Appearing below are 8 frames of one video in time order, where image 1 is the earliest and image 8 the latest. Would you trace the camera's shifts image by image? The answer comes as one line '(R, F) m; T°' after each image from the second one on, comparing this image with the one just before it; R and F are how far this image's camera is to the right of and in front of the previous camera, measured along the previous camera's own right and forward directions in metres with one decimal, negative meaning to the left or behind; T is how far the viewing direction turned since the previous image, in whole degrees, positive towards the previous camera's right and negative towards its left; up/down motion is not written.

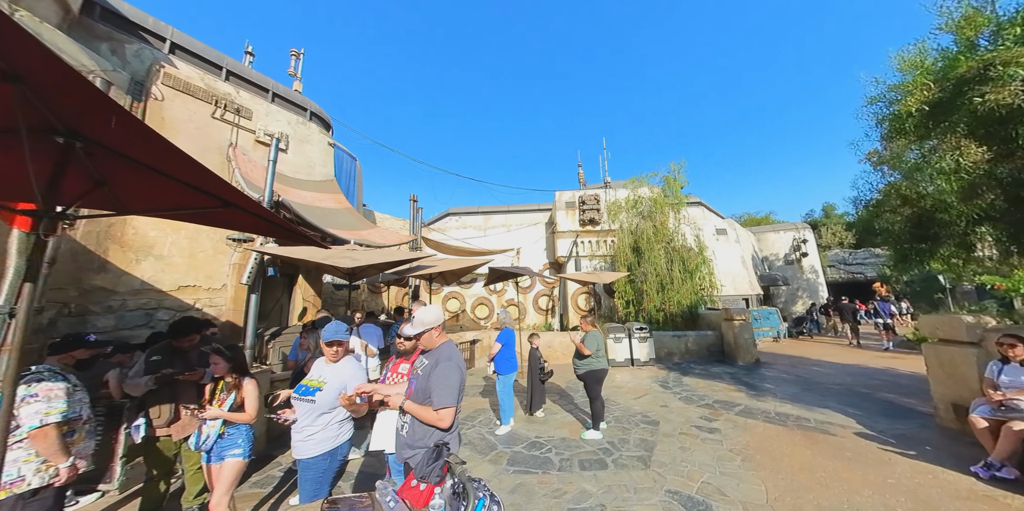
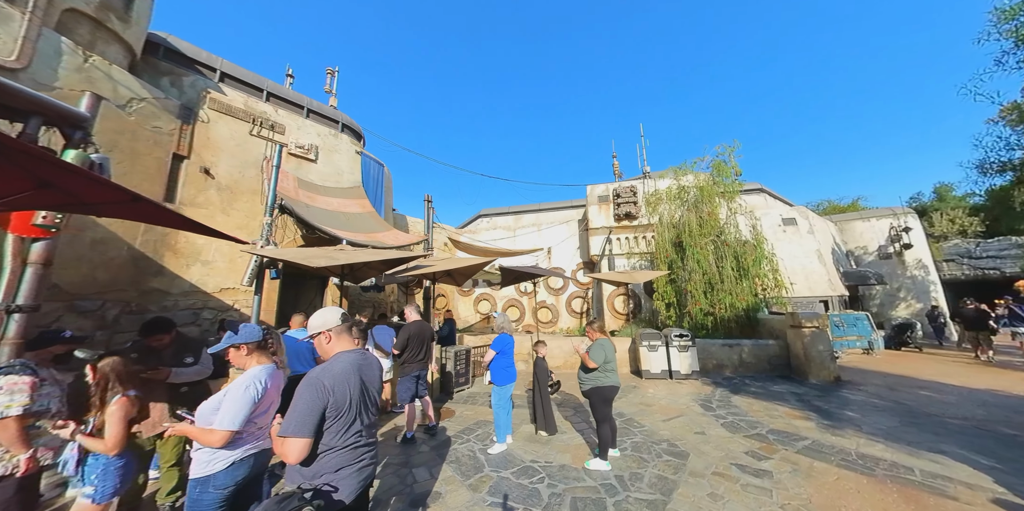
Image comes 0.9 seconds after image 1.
(+0.8, +0.7) m; -9°
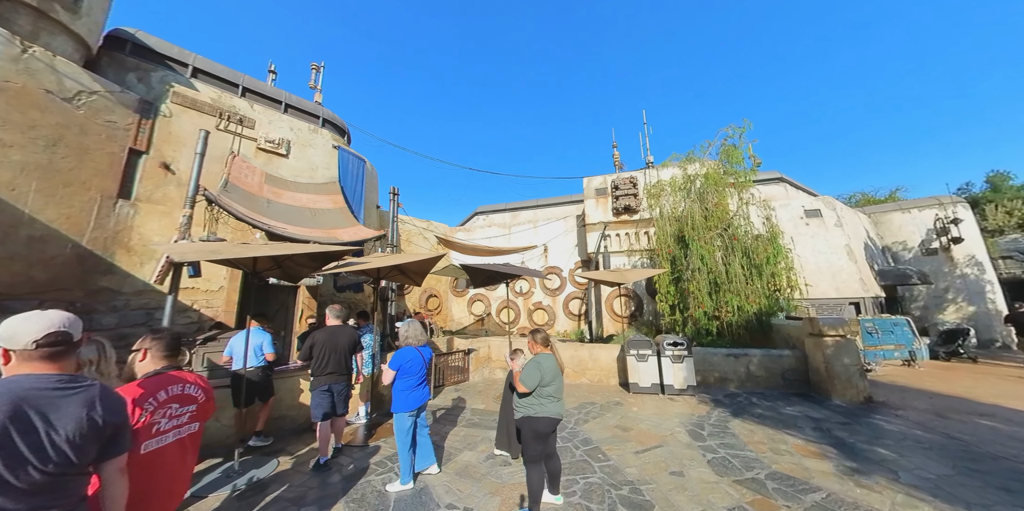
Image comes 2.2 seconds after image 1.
(+1.0, +0.8) m; -3°
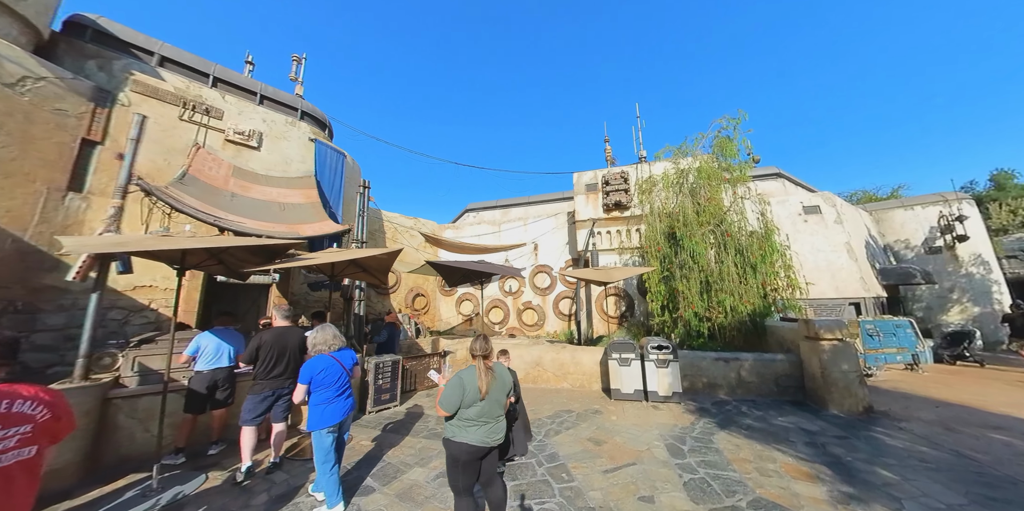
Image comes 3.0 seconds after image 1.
(+0.5, +0.4) m; 0°
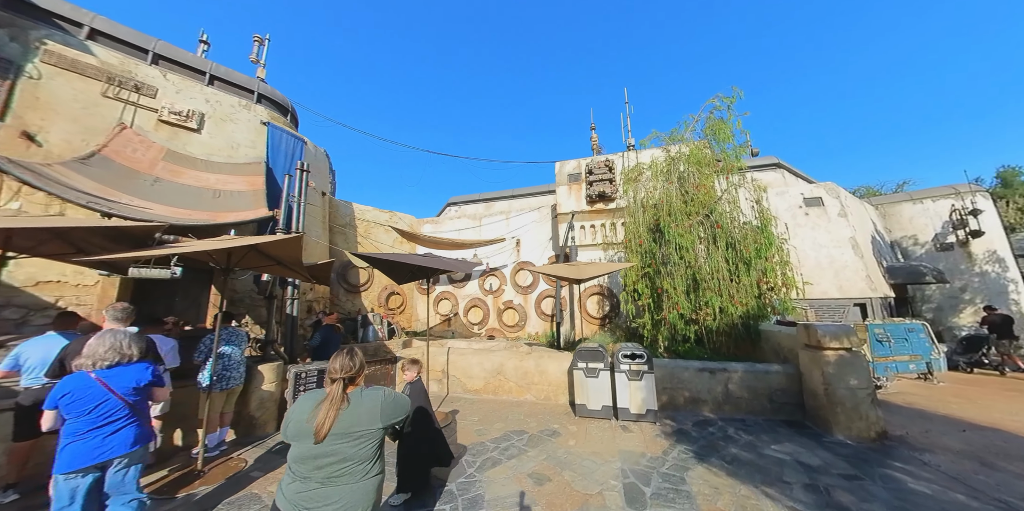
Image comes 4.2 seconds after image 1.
(+0.8, +0.8) m; 0°
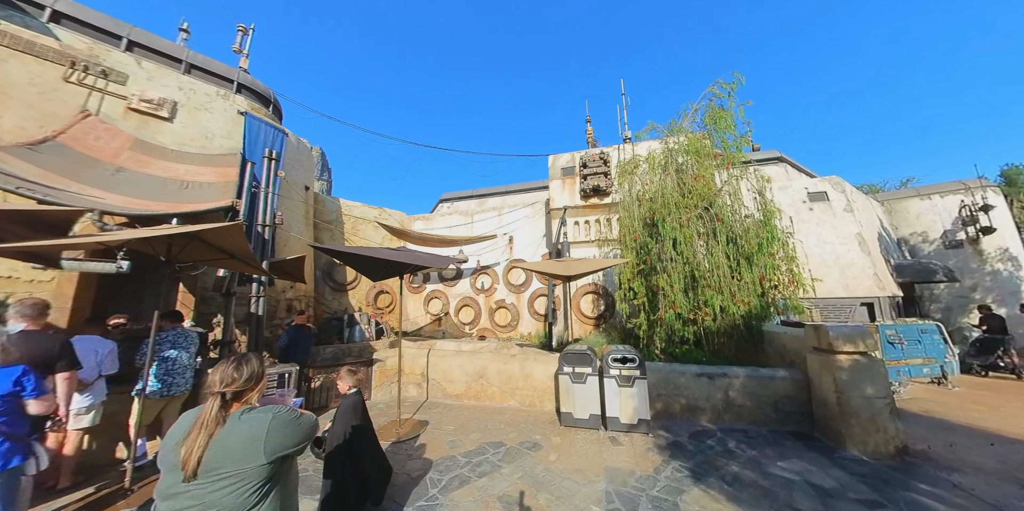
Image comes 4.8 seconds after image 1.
(+0.3, +0.4) m; 0°
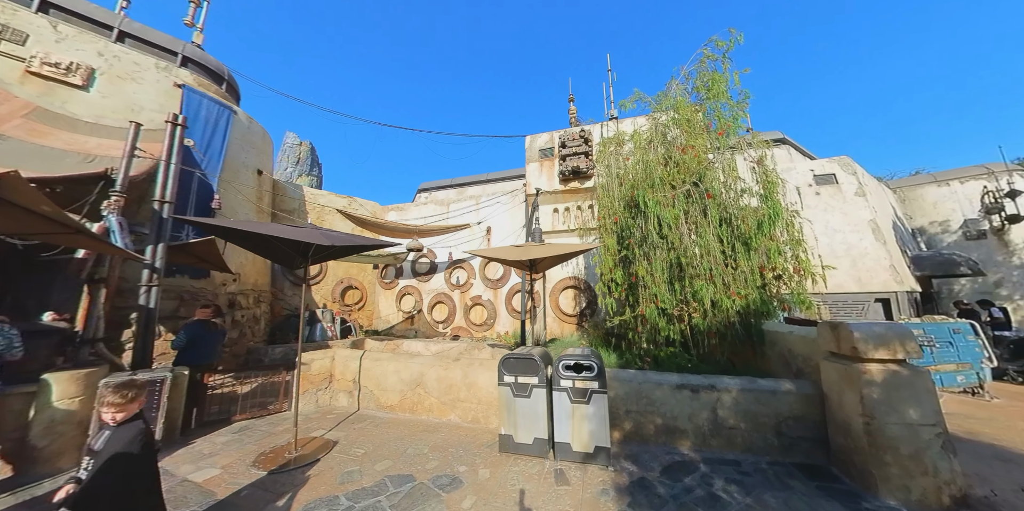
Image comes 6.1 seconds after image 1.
(+0.8, +1.0) m; 0°
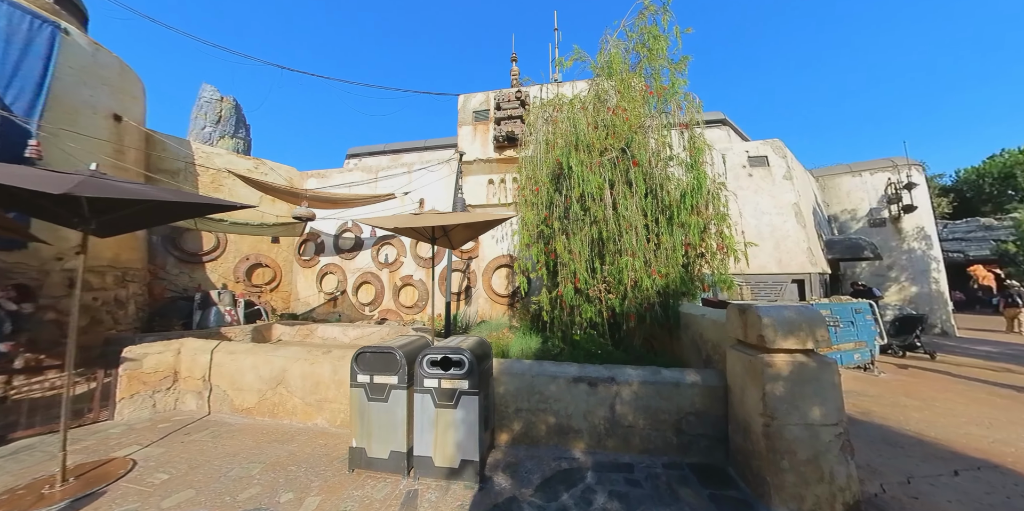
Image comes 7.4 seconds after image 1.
(+0.8, +0.7) m; +7°
